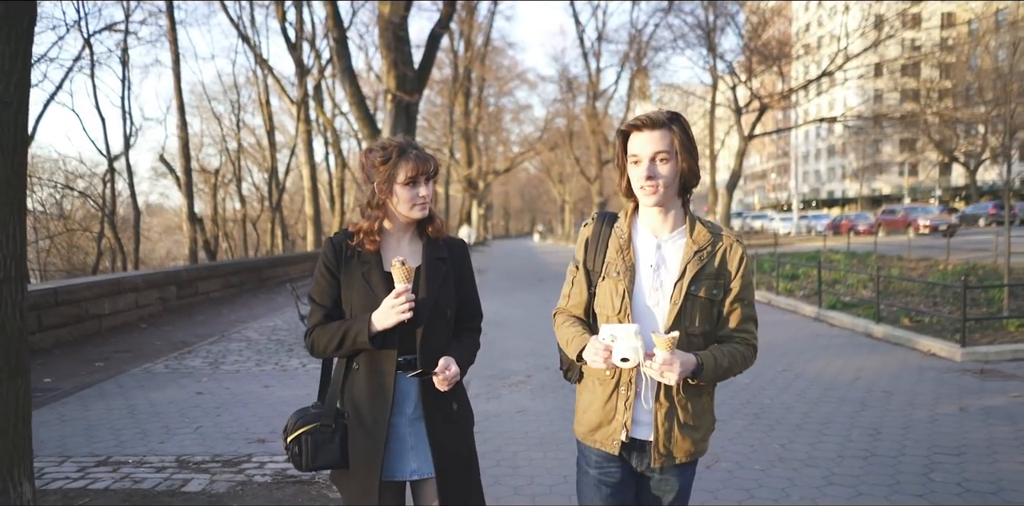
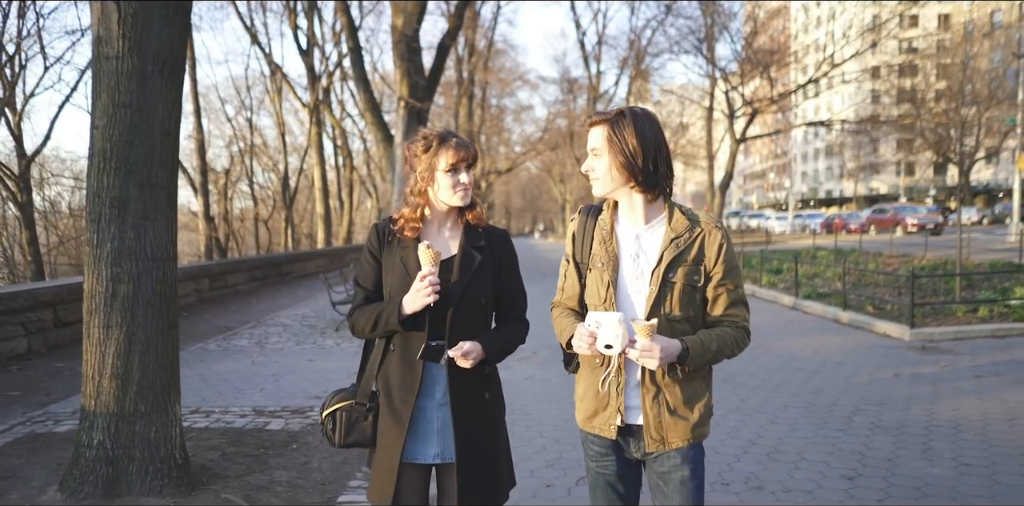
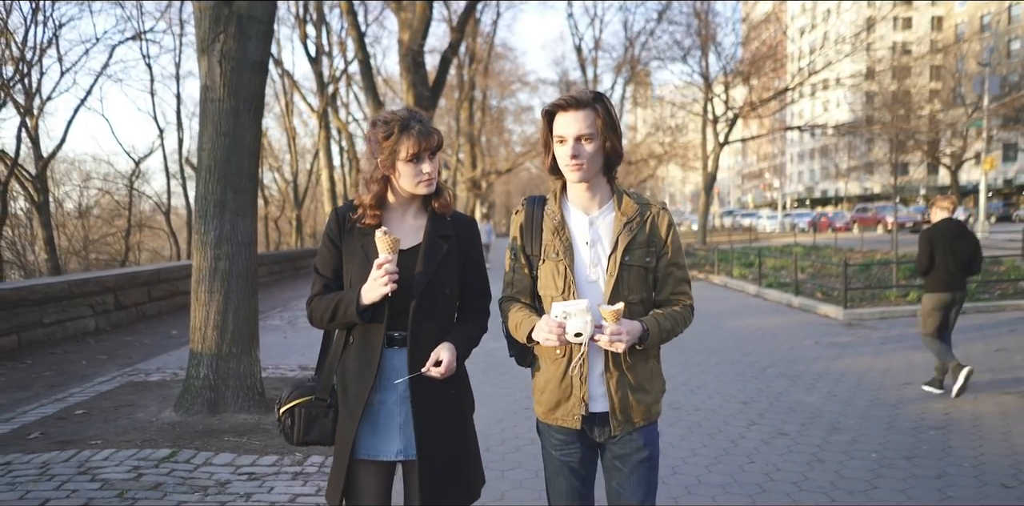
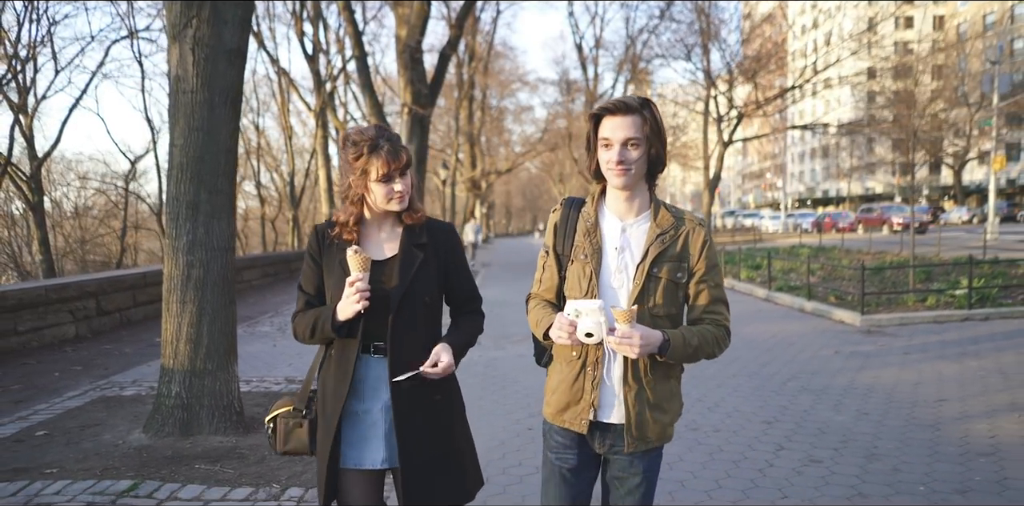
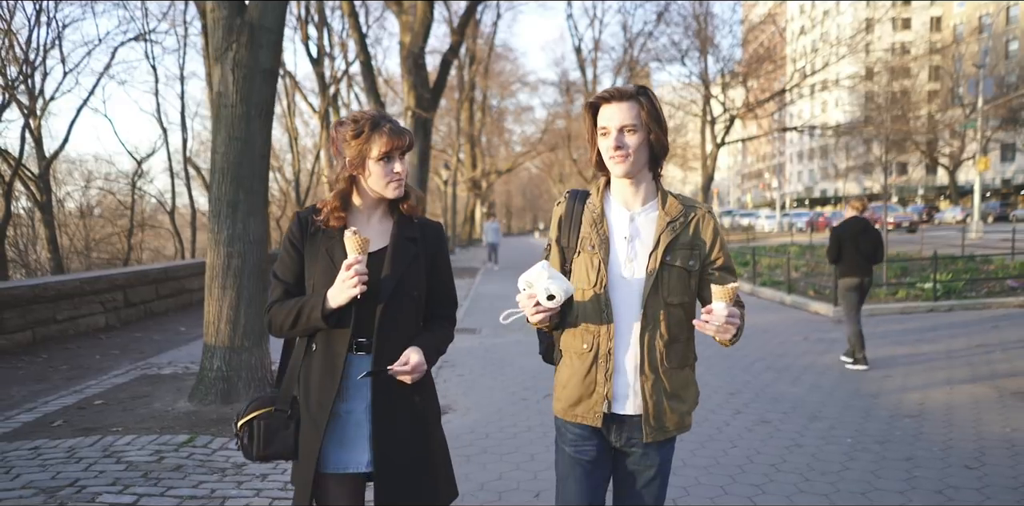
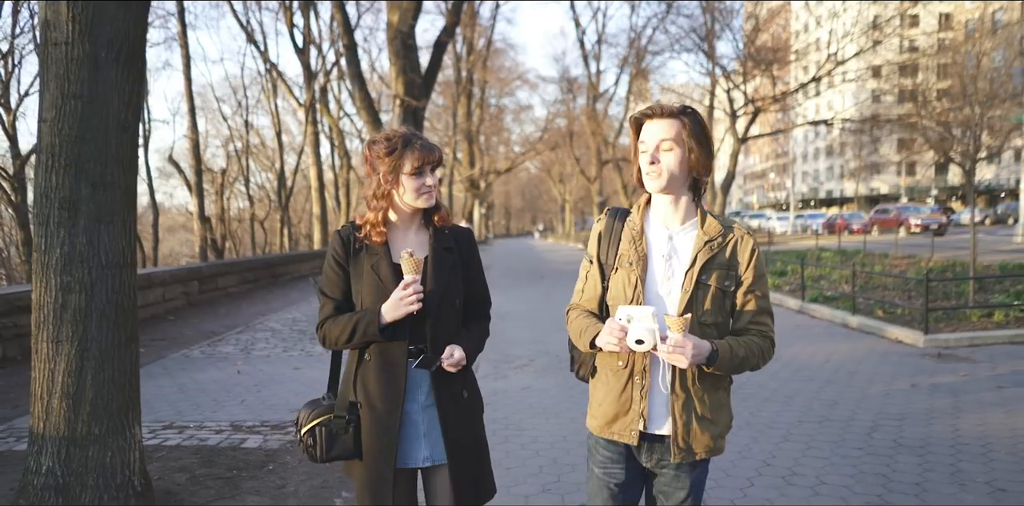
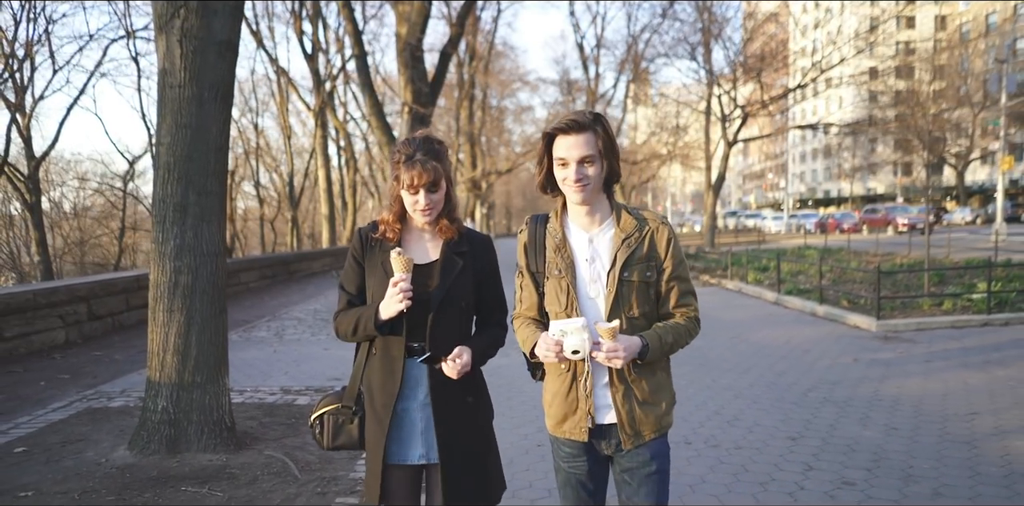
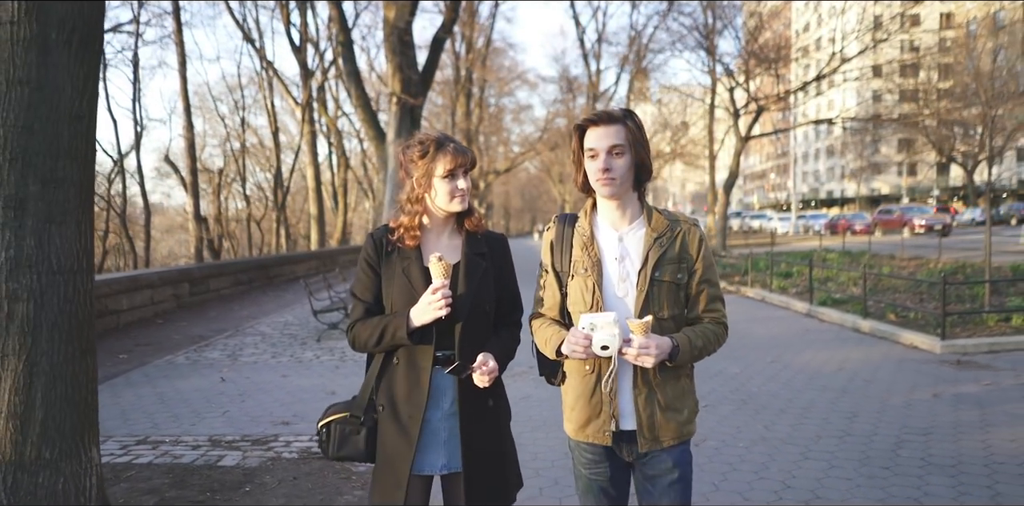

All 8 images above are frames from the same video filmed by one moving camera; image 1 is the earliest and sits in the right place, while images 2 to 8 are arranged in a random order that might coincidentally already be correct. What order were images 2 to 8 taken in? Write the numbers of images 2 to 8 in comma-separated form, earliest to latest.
8, 6, 2, 7, 4, 3, 5
